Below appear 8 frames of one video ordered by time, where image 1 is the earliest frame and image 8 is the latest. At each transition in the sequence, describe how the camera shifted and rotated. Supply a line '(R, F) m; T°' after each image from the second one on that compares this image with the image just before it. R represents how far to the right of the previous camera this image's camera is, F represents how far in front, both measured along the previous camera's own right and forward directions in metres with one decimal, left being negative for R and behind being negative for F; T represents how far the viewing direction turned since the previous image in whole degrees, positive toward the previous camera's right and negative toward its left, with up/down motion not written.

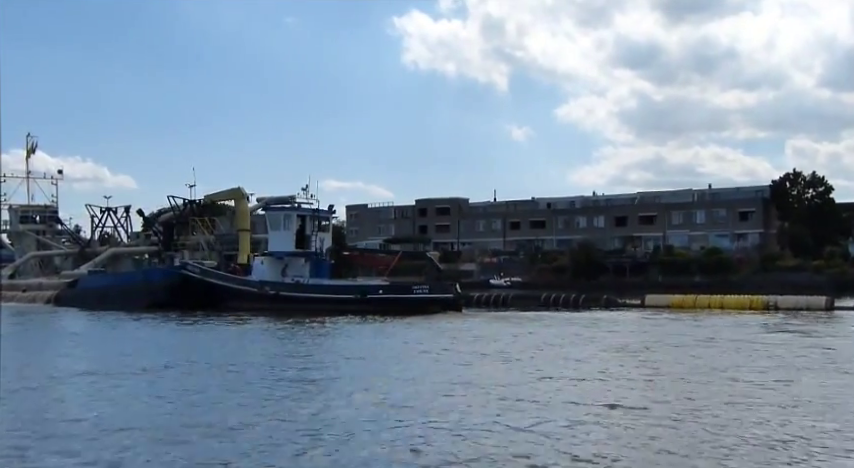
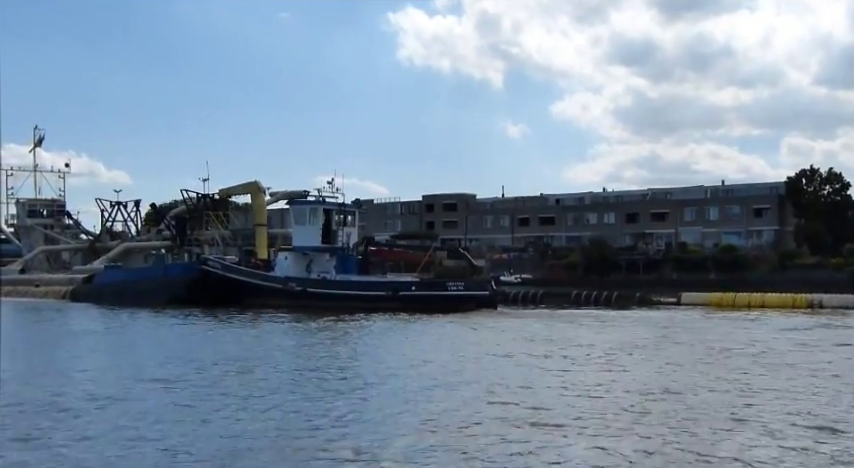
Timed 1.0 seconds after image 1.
(-0.8, +0.7) m; 0°
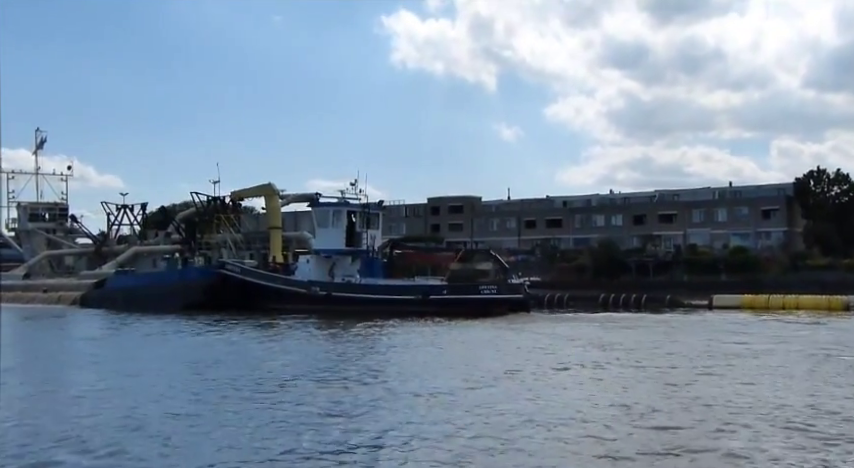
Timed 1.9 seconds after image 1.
(-0.7, +0.5) m; 0°
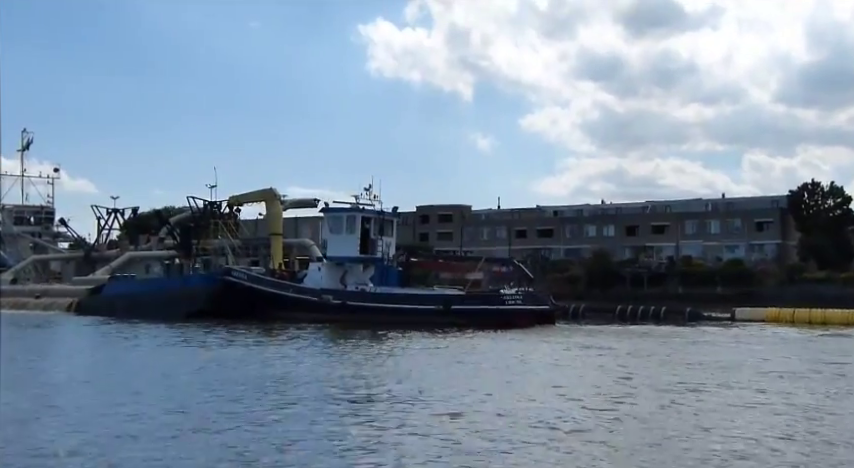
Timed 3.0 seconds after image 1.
(-0.9, +0.7) m; +2°
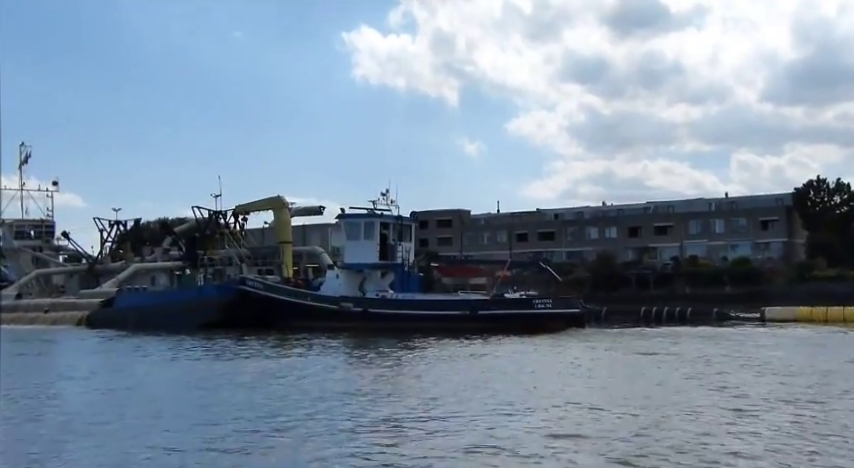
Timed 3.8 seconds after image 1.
(-0.7, +0.5) m; +1°
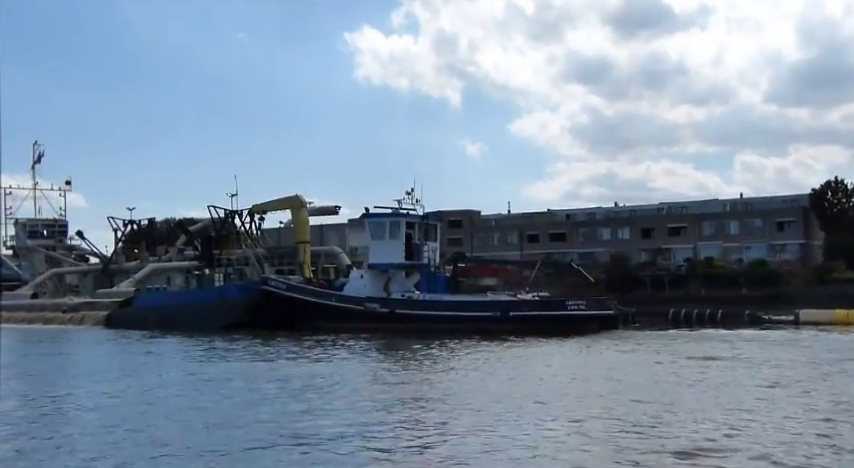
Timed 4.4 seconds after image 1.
(-0.5, +0.4) m; 0°
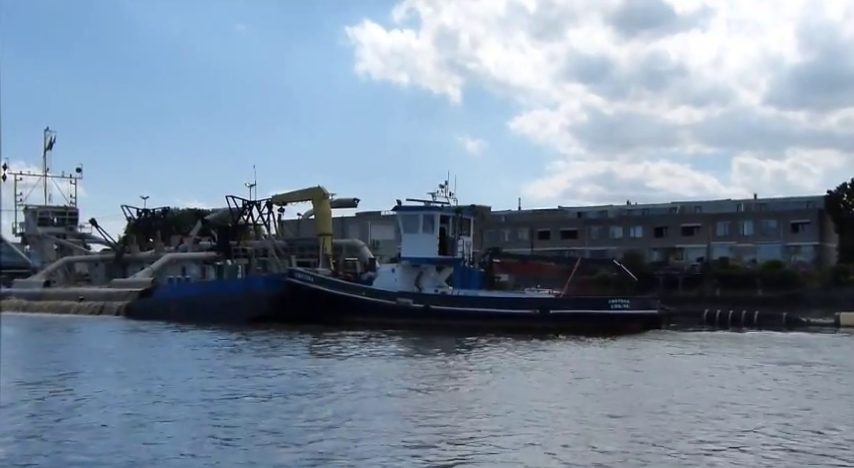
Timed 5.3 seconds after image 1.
(-0.8, +0.5) m; 0°
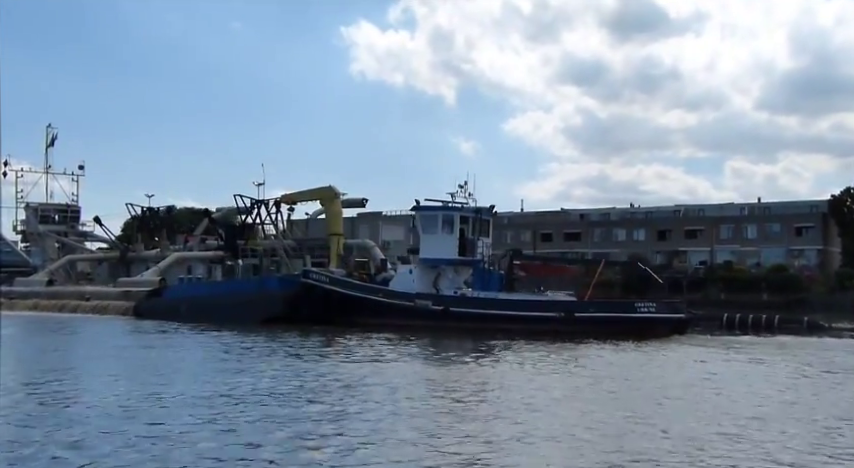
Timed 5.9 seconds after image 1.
(-0.5, +0.3) m; 0°
